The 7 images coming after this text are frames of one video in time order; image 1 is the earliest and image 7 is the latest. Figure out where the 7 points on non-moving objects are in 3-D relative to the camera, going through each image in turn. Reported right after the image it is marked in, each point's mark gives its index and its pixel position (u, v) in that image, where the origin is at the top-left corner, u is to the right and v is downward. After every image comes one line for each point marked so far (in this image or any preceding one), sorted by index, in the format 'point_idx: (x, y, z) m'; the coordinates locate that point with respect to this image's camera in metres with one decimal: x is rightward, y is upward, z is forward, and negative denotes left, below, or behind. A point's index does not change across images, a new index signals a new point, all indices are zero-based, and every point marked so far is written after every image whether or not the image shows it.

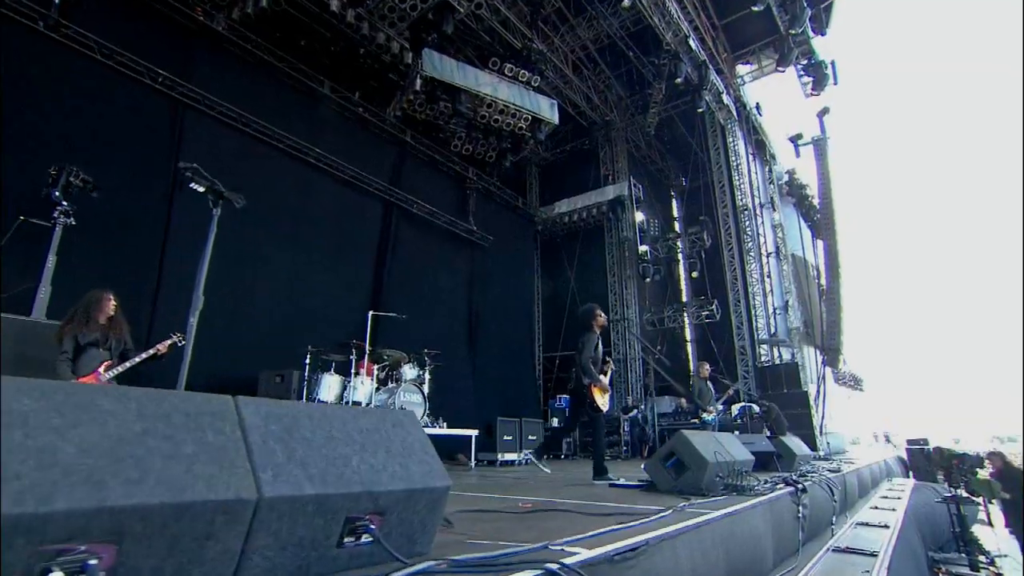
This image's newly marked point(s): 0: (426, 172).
0: (-1.3, +2.1, +10.9) m
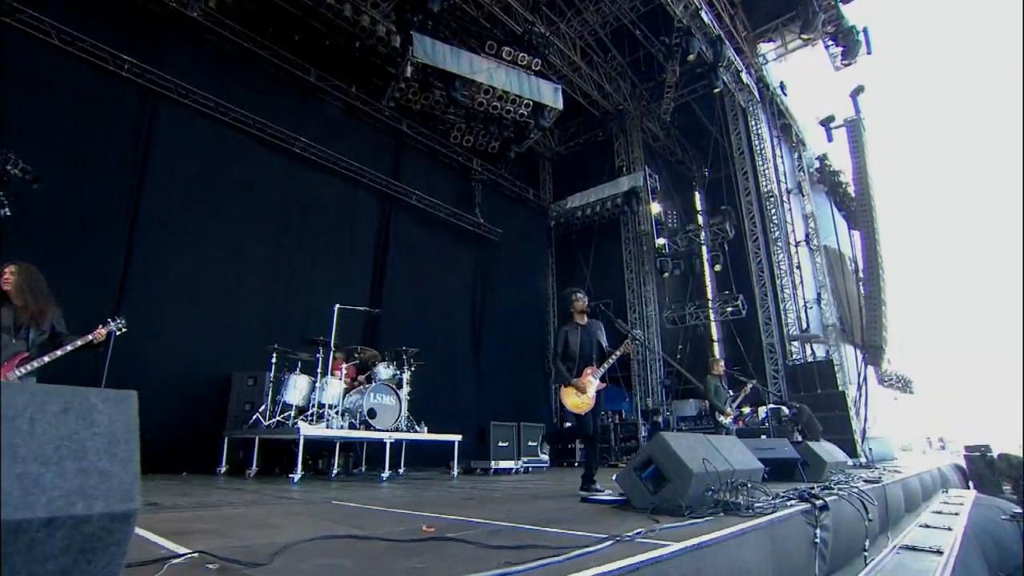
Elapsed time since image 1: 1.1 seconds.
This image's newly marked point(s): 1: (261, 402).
0: (-1.4, +2.1, +10.2) m
1: (-3.0, -1.4, +7.4) m
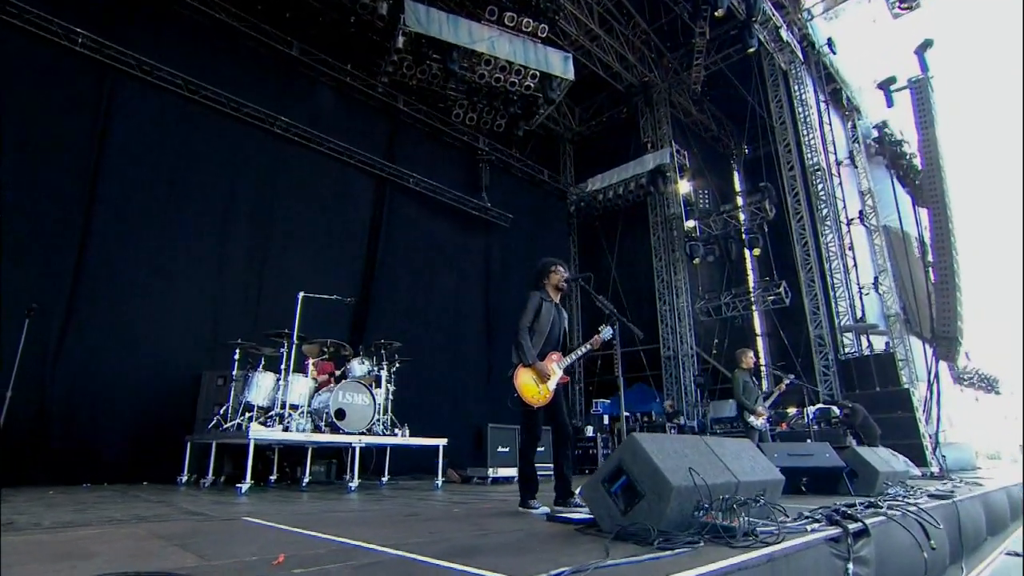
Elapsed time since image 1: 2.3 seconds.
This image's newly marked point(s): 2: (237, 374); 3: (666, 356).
0: (-1.3, +2.3, +9.4) m
1: (-3.2, -1.3, +6.7) m
2: (-3.0, -1.0, +6.7) m
3: (+2.7, -1.2, +10.9) m
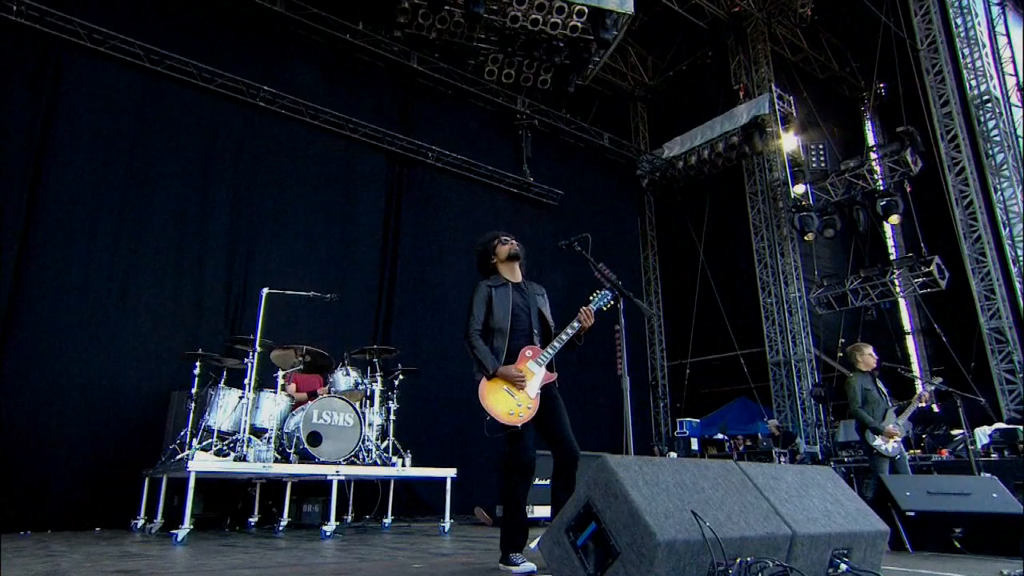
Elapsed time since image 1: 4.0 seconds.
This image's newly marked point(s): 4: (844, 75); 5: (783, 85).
0: (-0.8, +2.3, +7.9) m
1: (-3.0, -1.3, +5.5) m
2: (-2.9, -1.0, +5.5) m
3: (+3.6, -1.0, +8.5) m
4: (+5.3, +3.3, +9.7) m
5: (+4.2, +3.1, +9.3) m
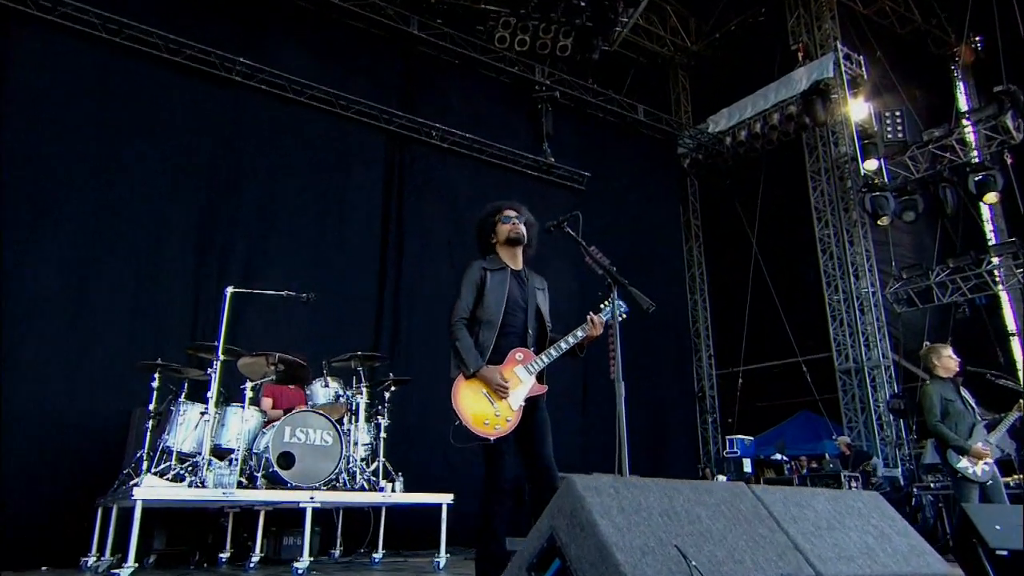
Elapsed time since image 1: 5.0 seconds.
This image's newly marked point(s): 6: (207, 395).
0: (-0.6, +2.4, +7.0) m
1: (-3.0, -1.3, +4.8) m
2: (-2.8, -1.0, +4.8) m
3: (+3.9, -0.9, +7.2) m
4: (+5.6, +3.4, +8.2) m
5: (+4.5, +3.2, +8.0) m
6: (-2.4, -0.8, +4.8) m
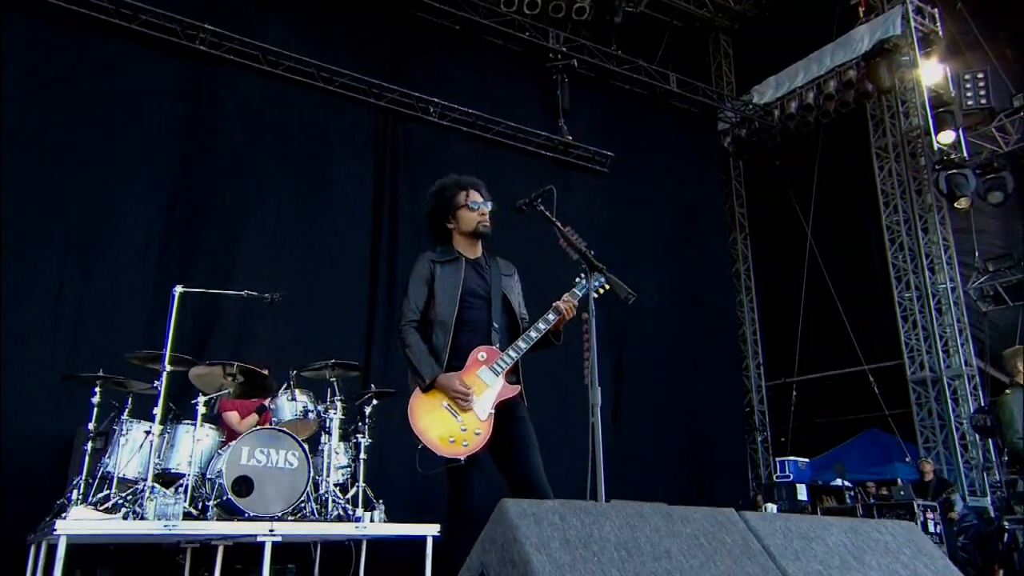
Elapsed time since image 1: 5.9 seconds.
0: (-0.4, +2.4, +6.2) m
1: (-3.0, -1.3, +4.2) m
2: (-2.8, -0.9, +4.2) m
3: (+4.0, -0.9, +6.1) m
4: (+5.8, +3.5, +7.0) m
5: (+4.7, +3.2, +6.8) m
6: (-2.4, -0.8, +4.1) m
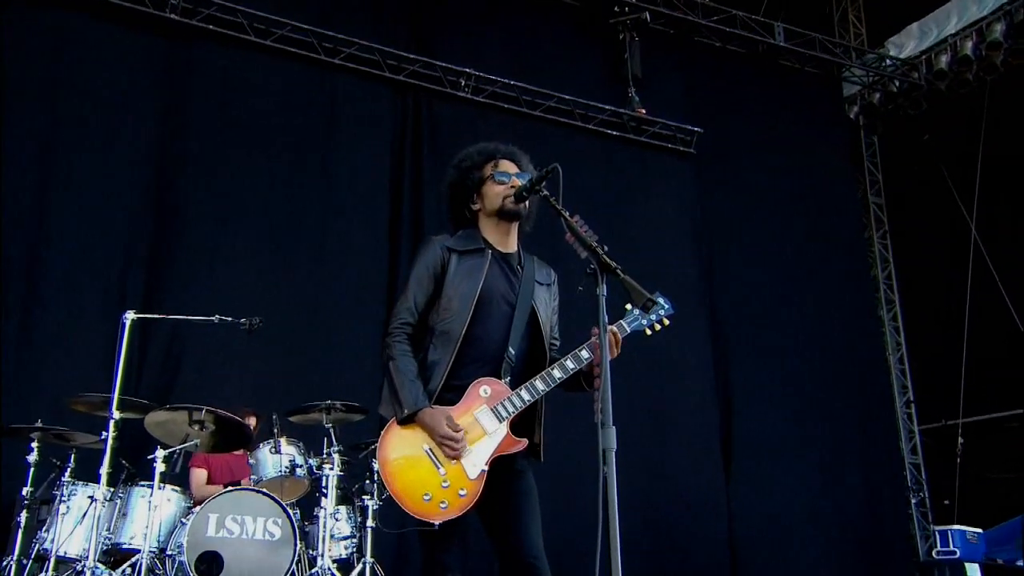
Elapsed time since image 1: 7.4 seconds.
0: (0.0, +2.3, +5.0) m
1: (-2.7, -1.4, +3.4) m
2: (-2.6, -1.1, +3.4) m
3: (+4.5, -0.9, +4.3) m
4: (+6.3, +3.4, +5.0) m
5: (+5.2, +3.2, +5.0) m
6: (-2.2, -0.9, +3.2) m
